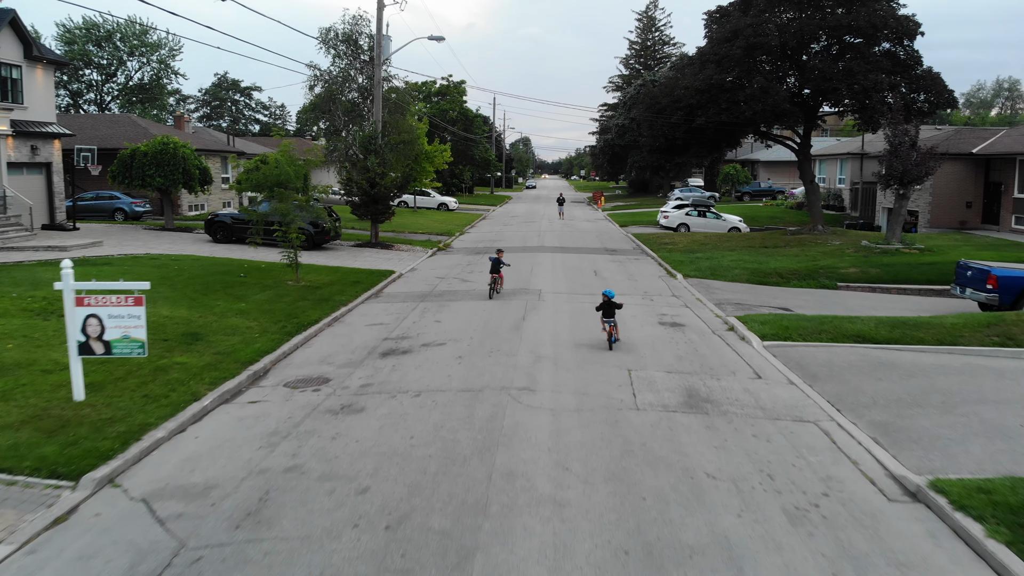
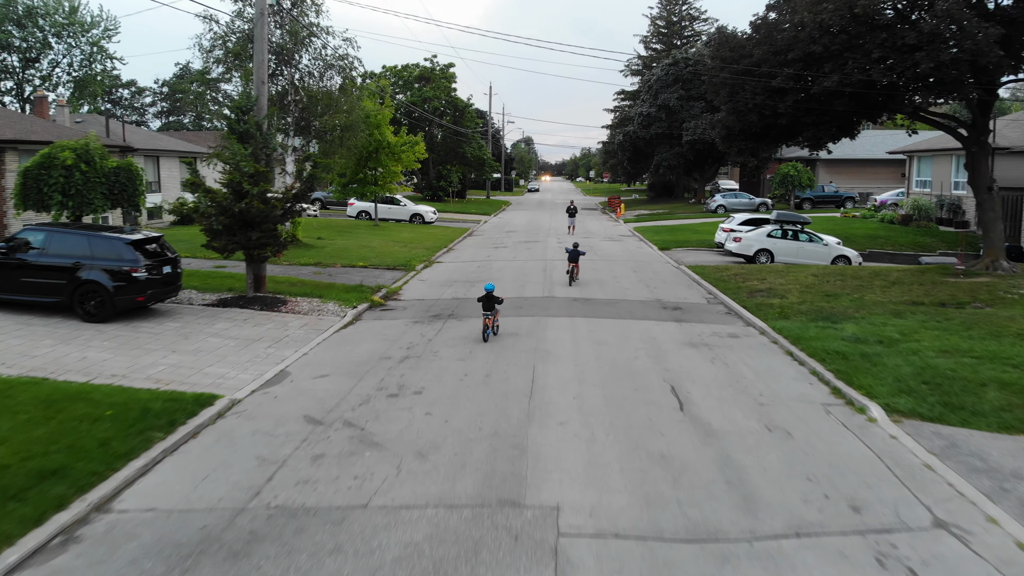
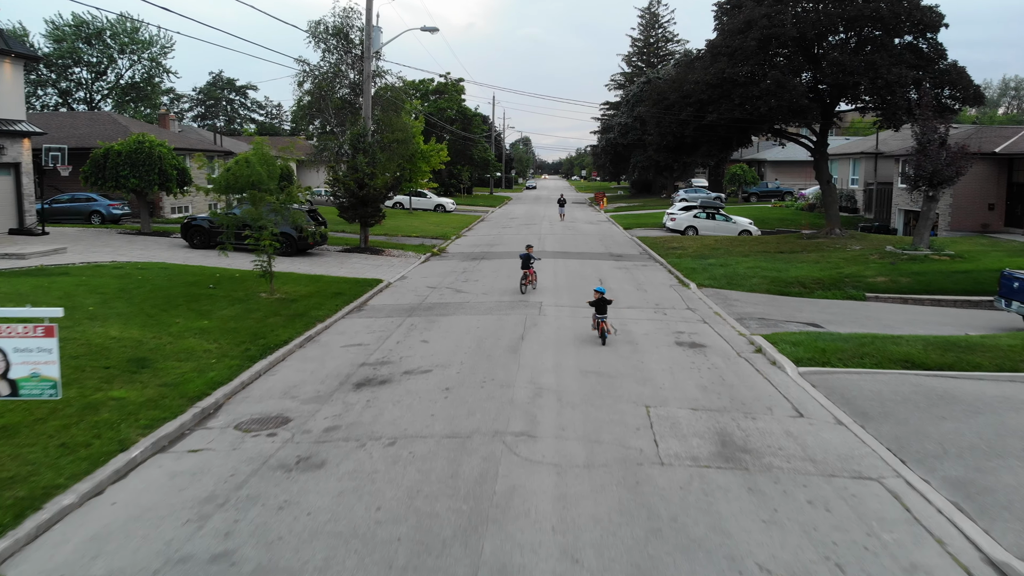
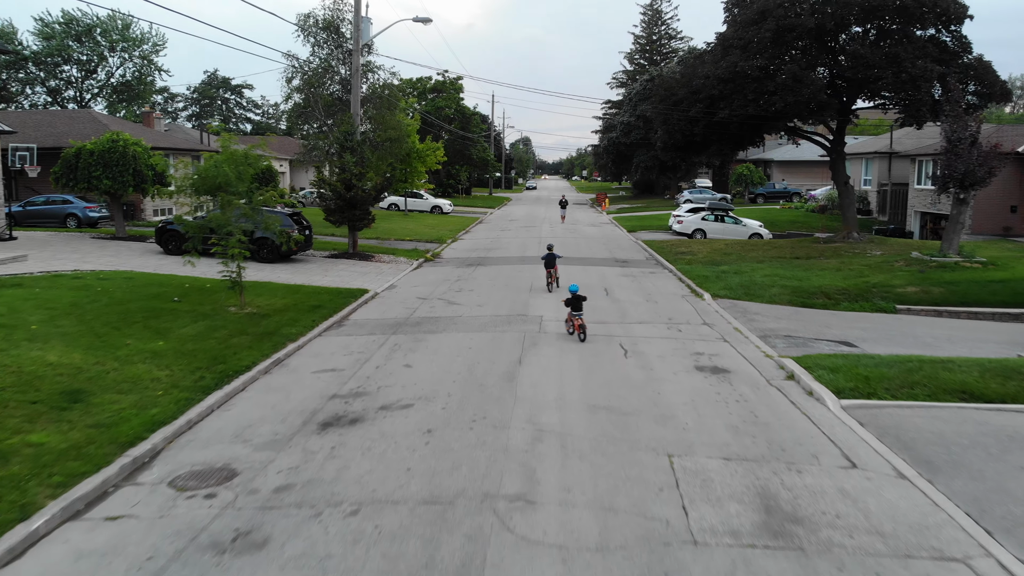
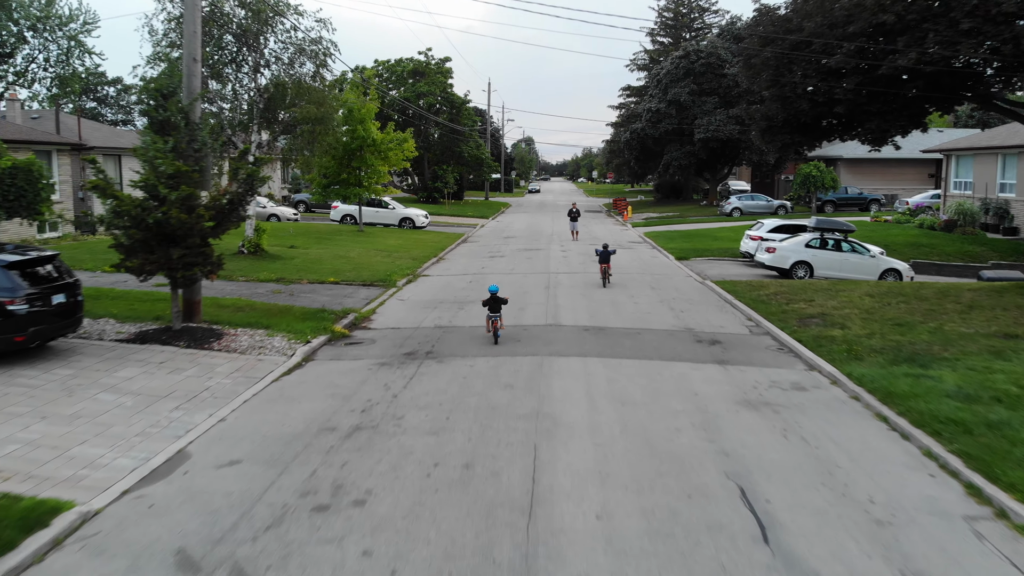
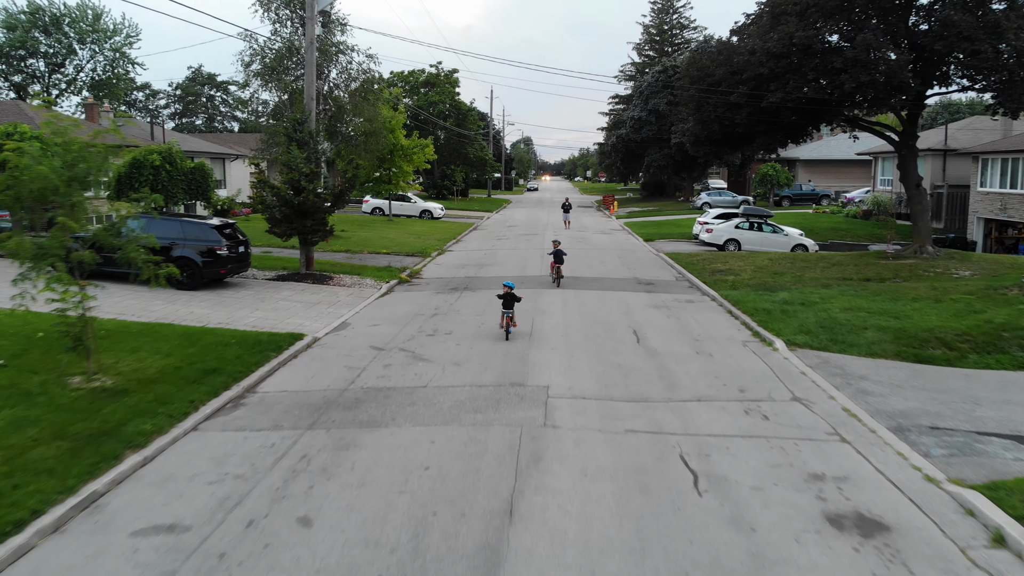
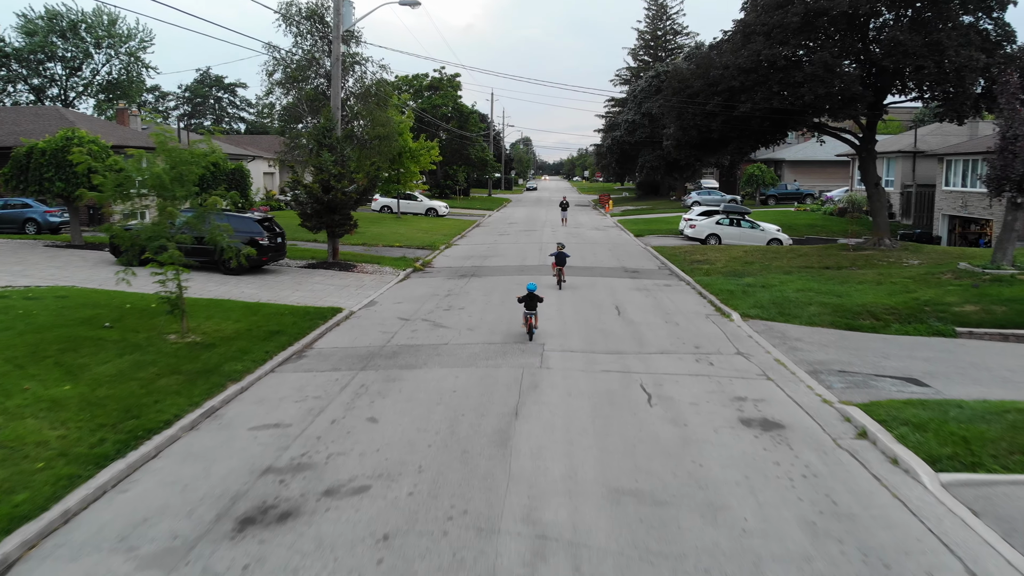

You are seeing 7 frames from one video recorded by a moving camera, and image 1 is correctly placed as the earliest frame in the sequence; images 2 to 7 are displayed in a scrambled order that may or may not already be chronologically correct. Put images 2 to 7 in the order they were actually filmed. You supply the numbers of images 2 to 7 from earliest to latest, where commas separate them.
3, 4, 7, 6, 2, 5
